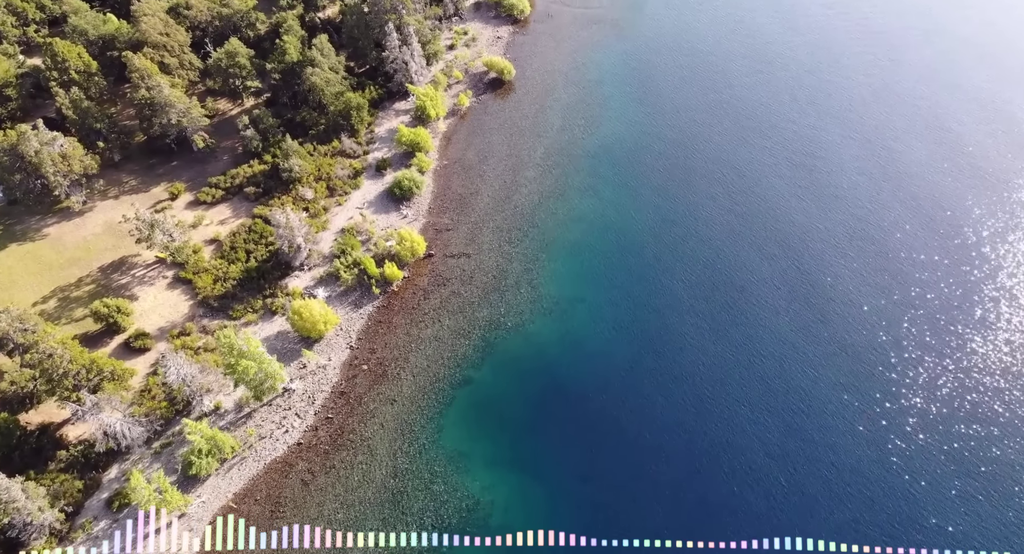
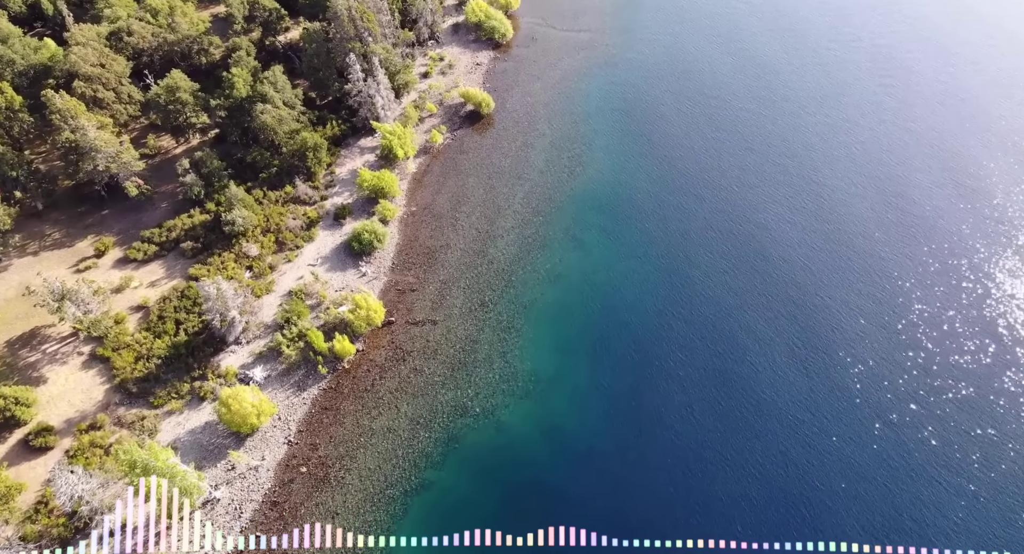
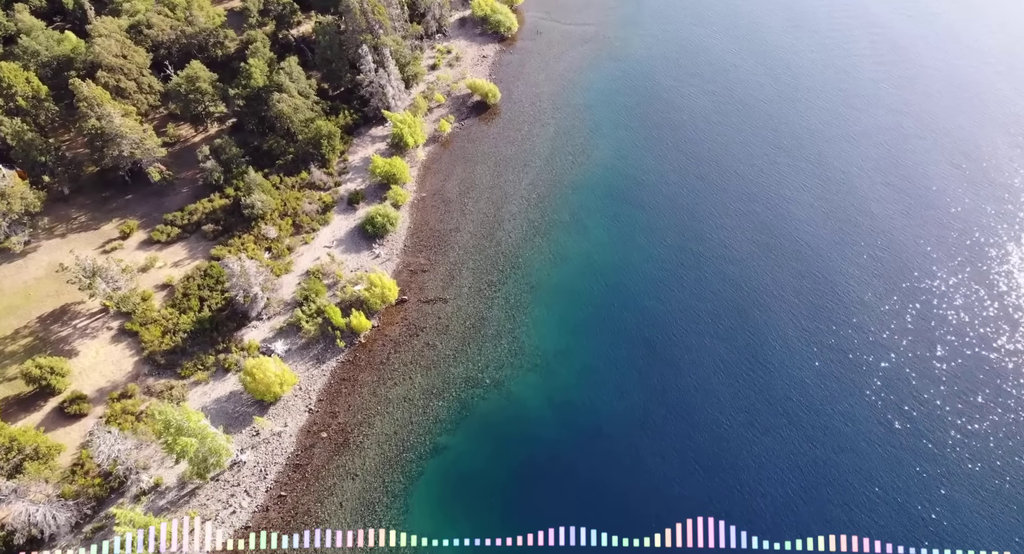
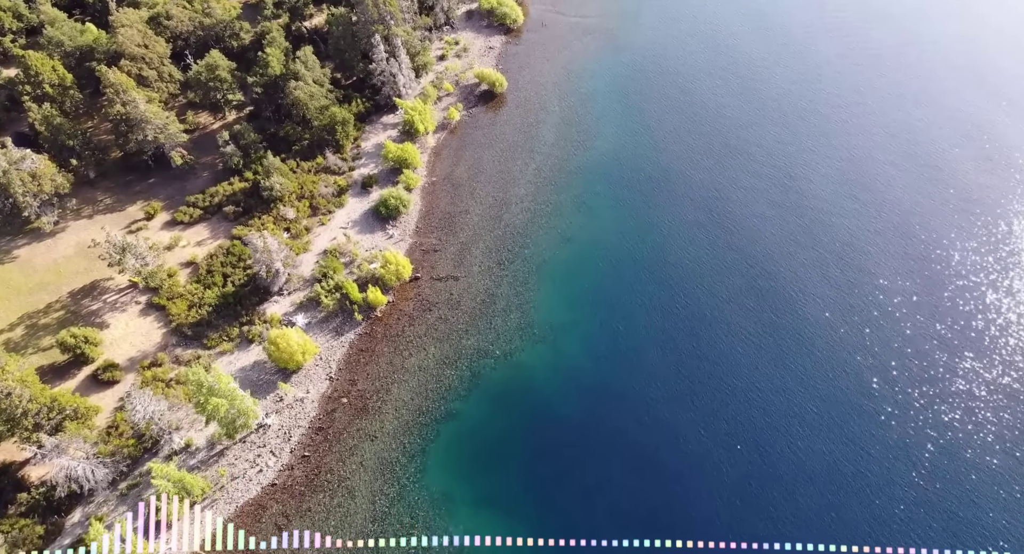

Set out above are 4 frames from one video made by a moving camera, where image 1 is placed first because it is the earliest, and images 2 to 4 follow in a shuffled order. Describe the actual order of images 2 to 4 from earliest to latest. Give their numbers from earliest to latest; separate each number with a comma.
4, 3, 2
